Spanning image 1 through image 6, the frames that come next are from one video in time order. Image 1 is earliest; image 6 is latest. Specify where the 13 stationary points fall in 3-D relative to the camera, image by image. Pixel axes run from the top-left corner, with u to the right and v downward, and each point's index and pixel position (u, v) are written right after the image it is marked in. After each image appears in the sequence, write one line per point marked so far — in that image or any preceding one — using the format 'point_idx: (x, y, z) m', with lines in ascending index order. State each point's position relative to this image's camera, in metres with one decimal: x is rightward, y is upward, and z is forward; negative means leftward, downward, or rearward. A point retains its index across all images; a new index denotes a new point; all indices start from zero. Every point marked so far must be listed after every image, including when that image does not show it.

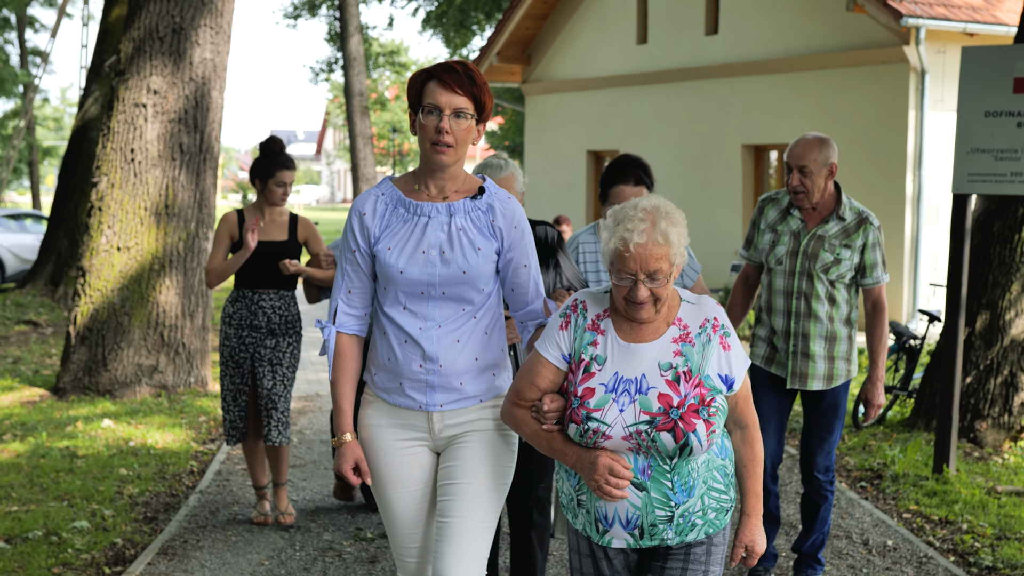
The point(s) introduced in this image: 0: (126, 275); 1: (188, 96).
0: (-3.5, +0.1, +9.1) m
1: (-3.0, +1.7, +9.1) m
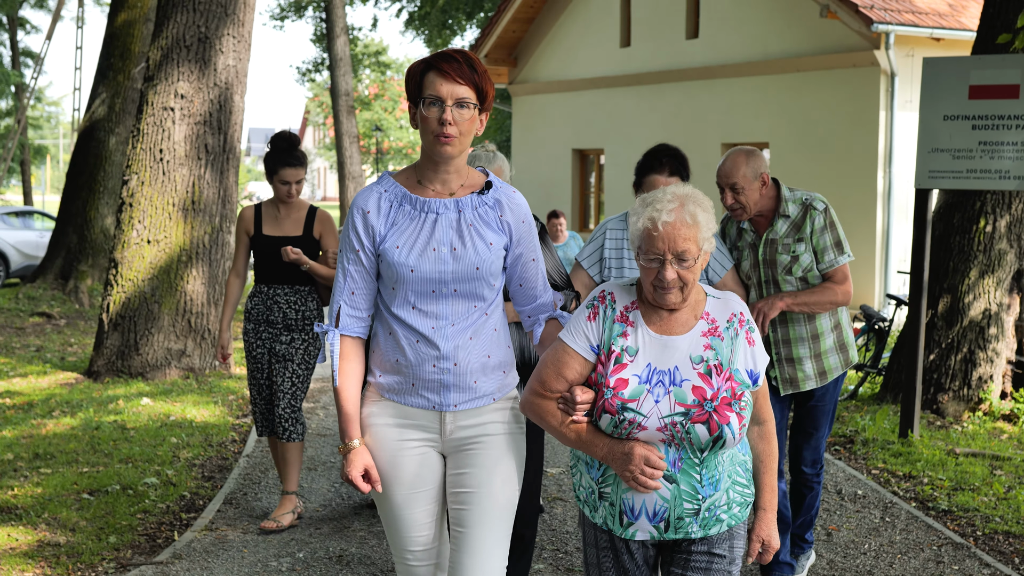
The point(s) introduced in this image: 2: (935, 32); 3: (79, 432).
0: (-3.5, +0.2, +9.8) m
1: (-2.9, +1.8, +9.8) m
2: (+5.9, +3.6, +14.0) m
3: (-3.2, -1.1, +7.5) m
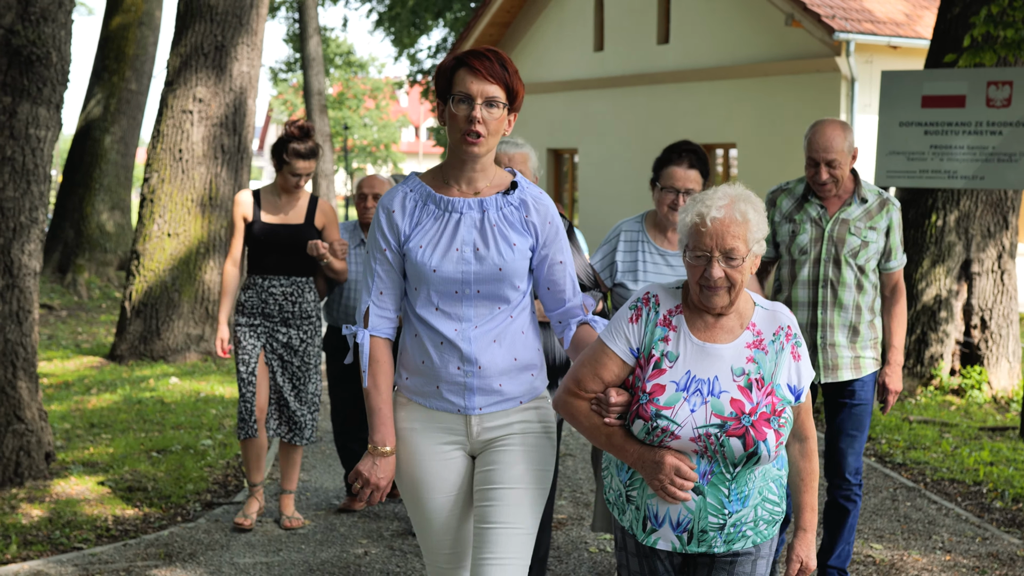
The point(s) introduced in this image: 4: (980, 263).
0: (-3.5, +0.3, +10.5) m
1: (-3.0, +1.9, +10.5) m
2: (+5.7, +3.7, +15.0) m
3: (-3.2, -0.9, +8.2) m
4: (+4.2, +0.2, +9.0) m
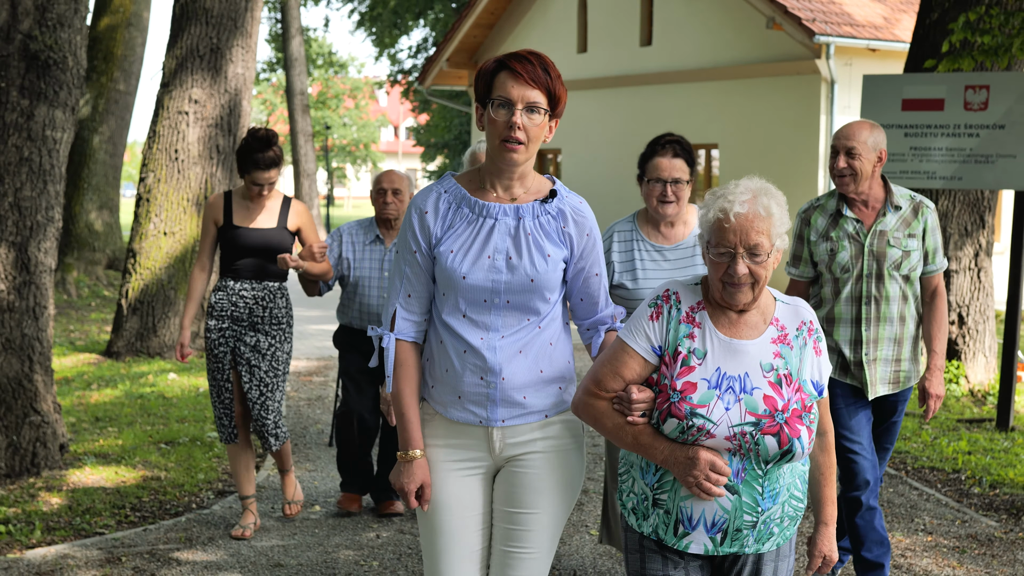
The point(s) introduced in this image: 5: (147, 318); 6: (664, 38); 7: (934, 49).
0: (-3.6, +0.3, +10.7) m
1: (-3.1, +2.0, +10.7) m
2: (+5.5, +3.7, +15.4) m
3: (-3.2, -0.9, +8.3) m
4: (+4.2, +0.3, +9.3) m
5: (-3.9, -0.3, +10.6) m
6: (+3.0, +4.9, +19.5) m
7: (+3.6, +2.0, +8.5) m
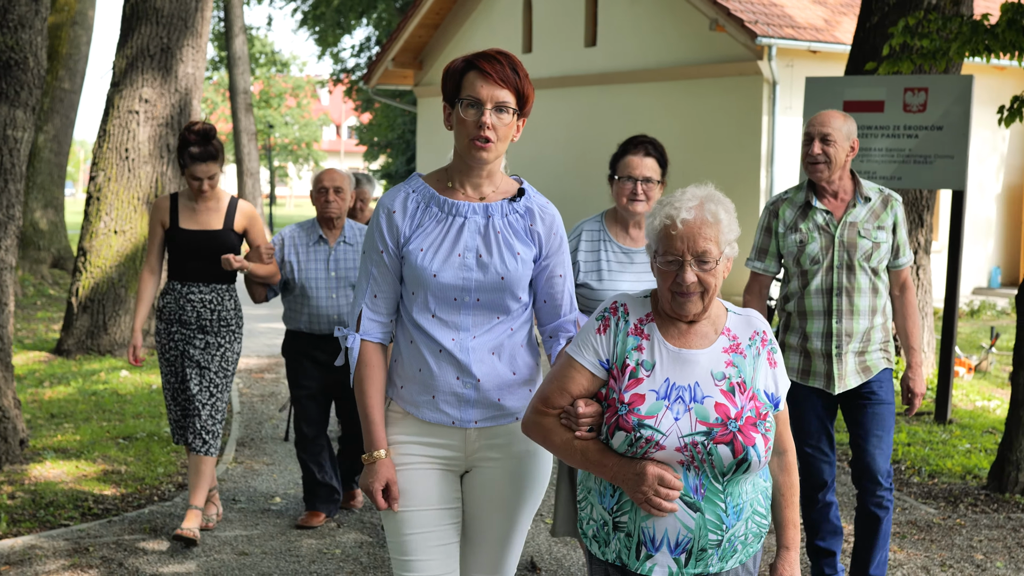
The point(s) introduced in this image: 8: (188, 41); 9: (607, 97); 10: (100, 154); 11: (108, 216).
0: (-4.1, +0.4, +10.6) m
1: (-3.6, +2.0, +10.7) m
2: (+4.7, +3.8, +15.8) m
3: (-3.6, -0.9, +8.3) m
4: (+3.7, +0.3, +9.7) m
5: (-4.4, -0.3, +10.5) m
6: (+1.9, +4.9, +19.8) m
7: (+3.2, +2.1, +8.8) m
8: (-3.4, +2.7, +10.6) m
9: (+1.9, +3.8, +19.9) m
10: (-4.3, +1.4, +10.6) m
11: (-4.3, +0.8, +10.6) m
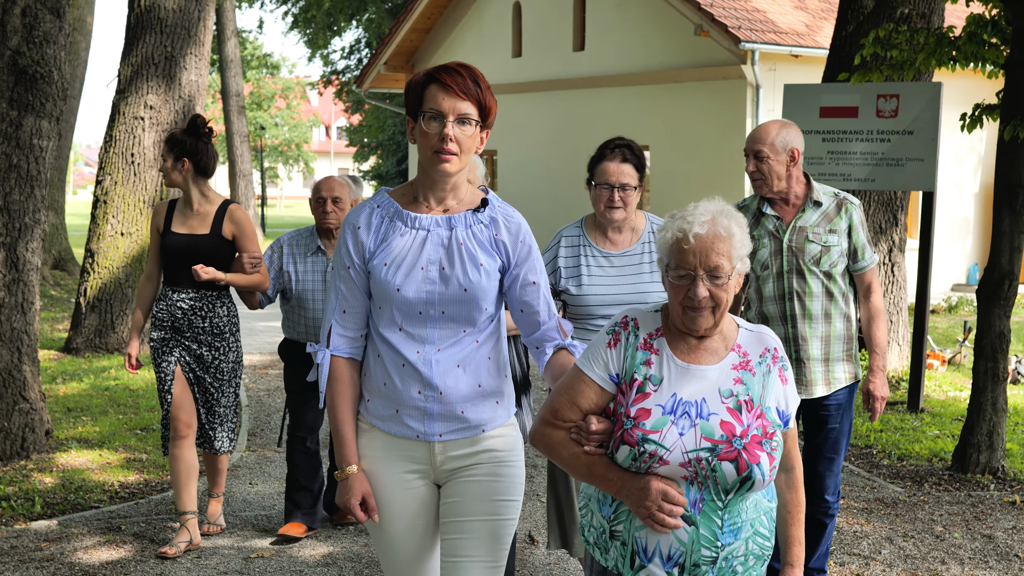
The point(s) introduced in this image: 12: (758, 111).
0: (-4.2, +0.4, +10.9) m
1: (-3.7, +2.0, +11.0) m
2: (+4.6, +3.8, +16.2) m
3: (-3.6, -0.9, +8.7) m
4: (+3.7, +0.3, +10.1) m
5: (-4.4, -0.3, +10.9) m
6: (+1.8, +4.9, +20.2) m
7: (+3.1, +2.1, +9.3) m
8: (-3.5, +2.7, +11.0) m
9: (+1.7, +3.8, +20.3) m
10: (-4.4, +1.4, +10.9) m
11: (-4.3, +0.8, +10.9) m
12: (+4.1, +2.9, +16.6) m
